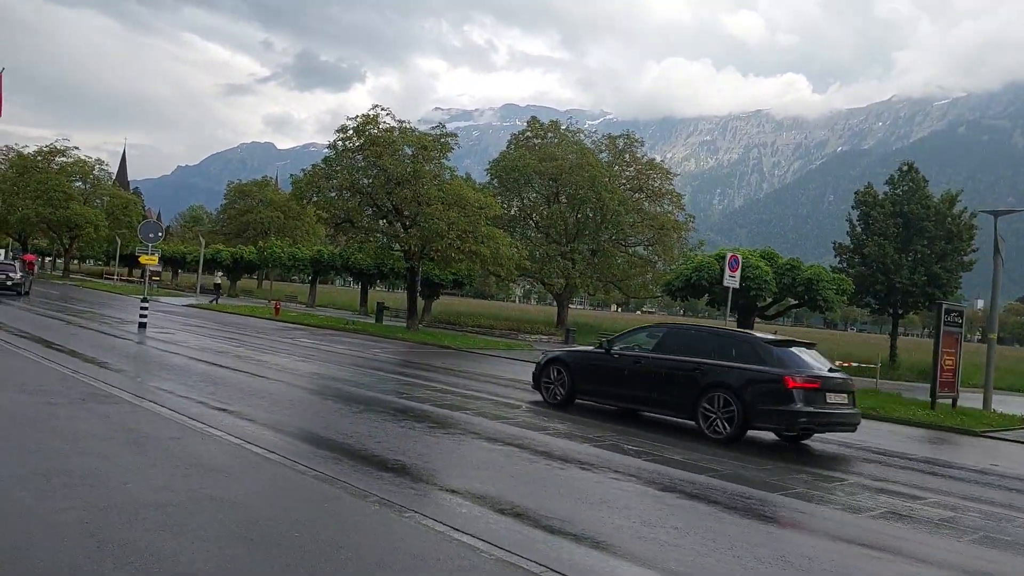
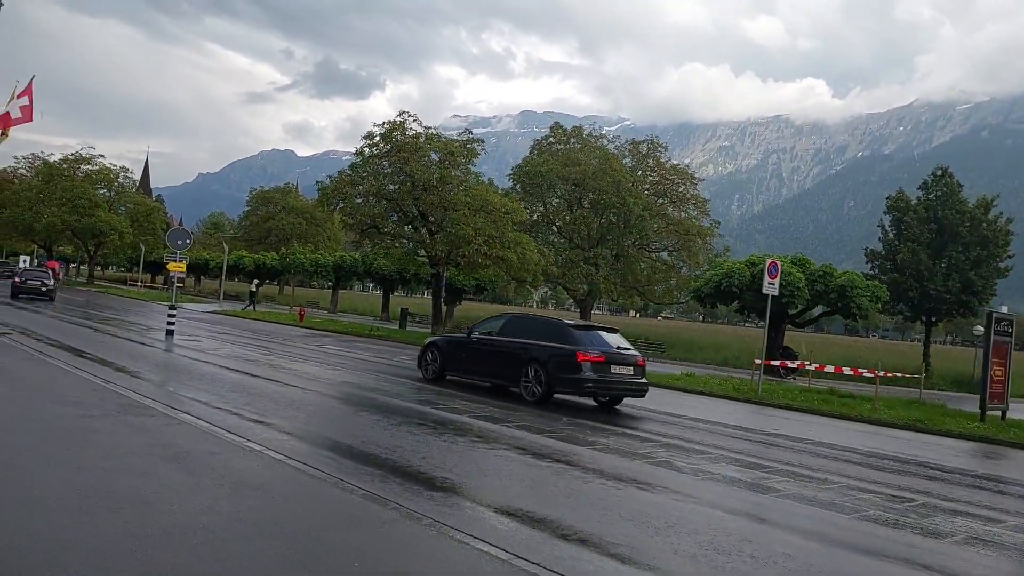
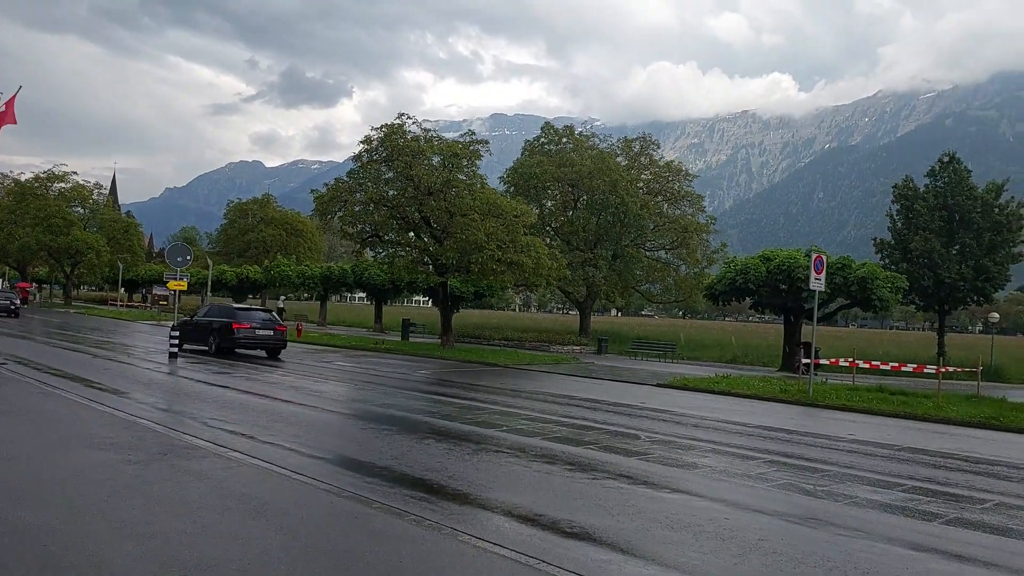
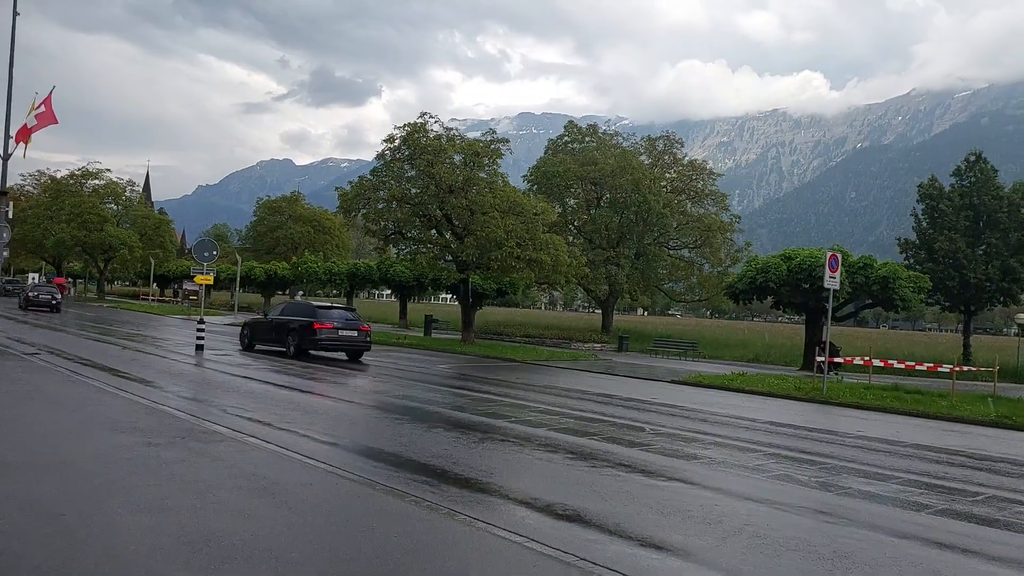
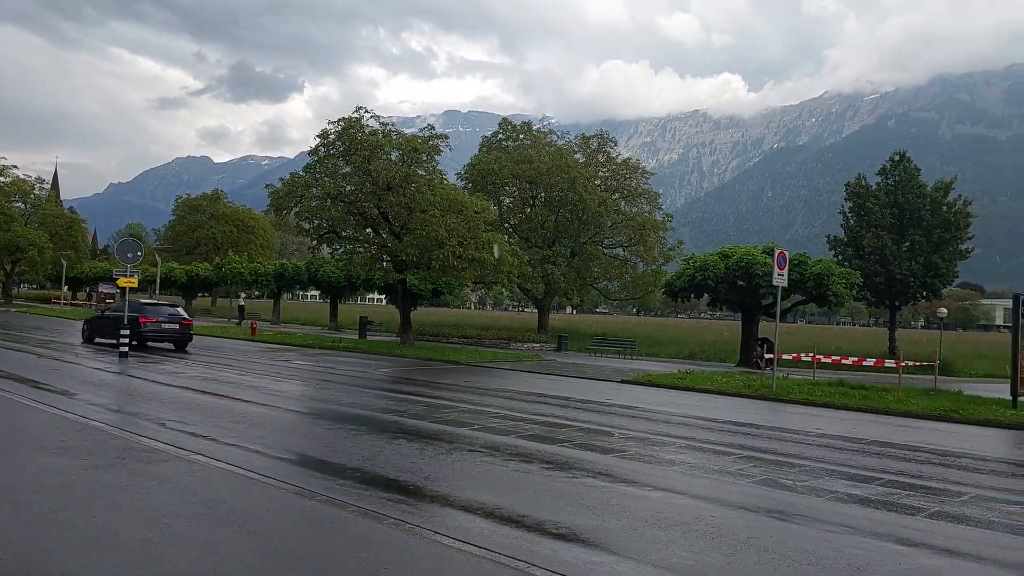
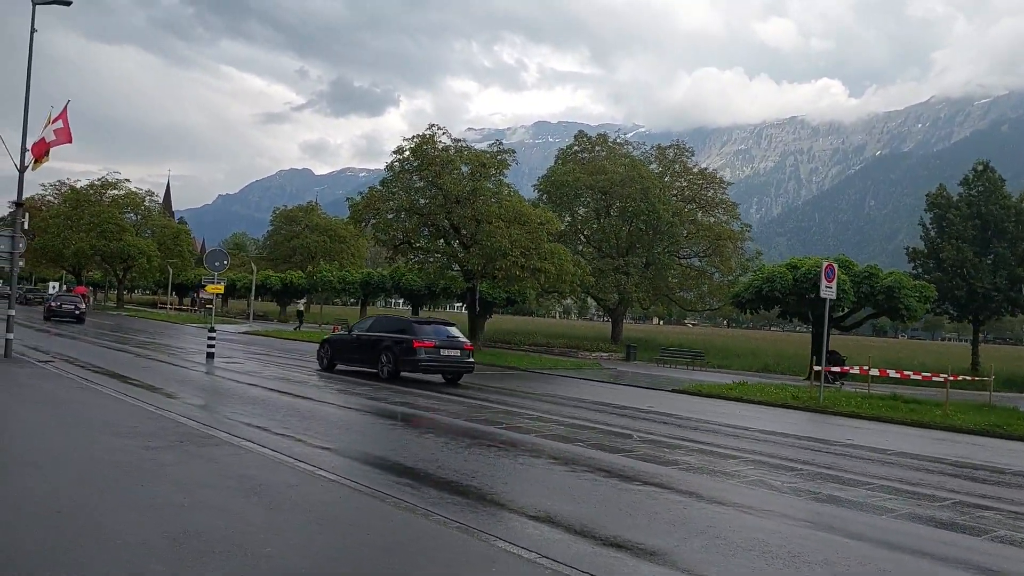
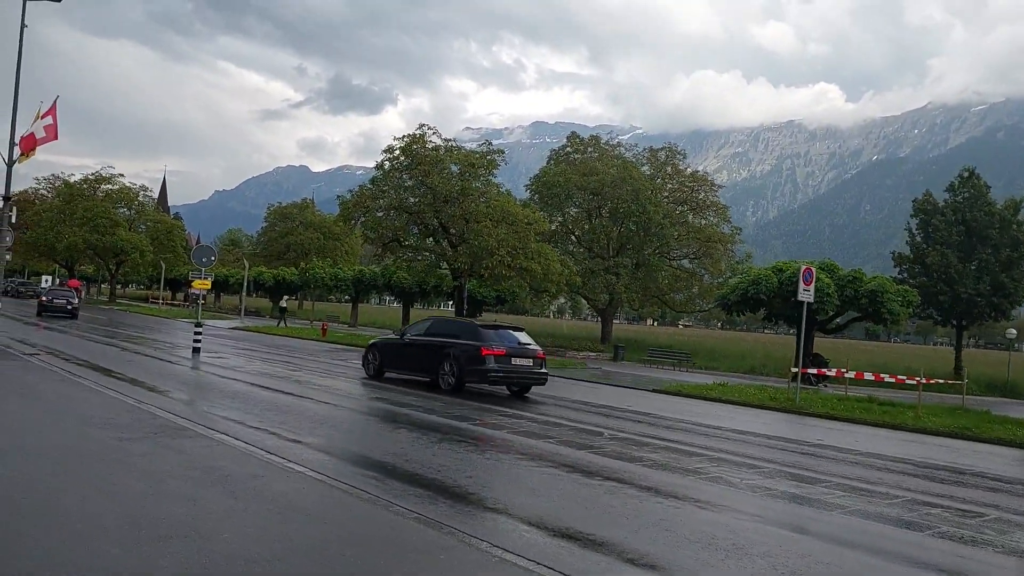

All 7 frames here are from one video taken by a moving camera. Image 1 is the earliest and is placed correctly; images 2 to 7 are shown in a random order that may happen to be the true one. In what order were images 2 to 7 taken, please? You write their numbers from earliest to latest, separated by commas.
2, 7, 6, 4, 3, 5
